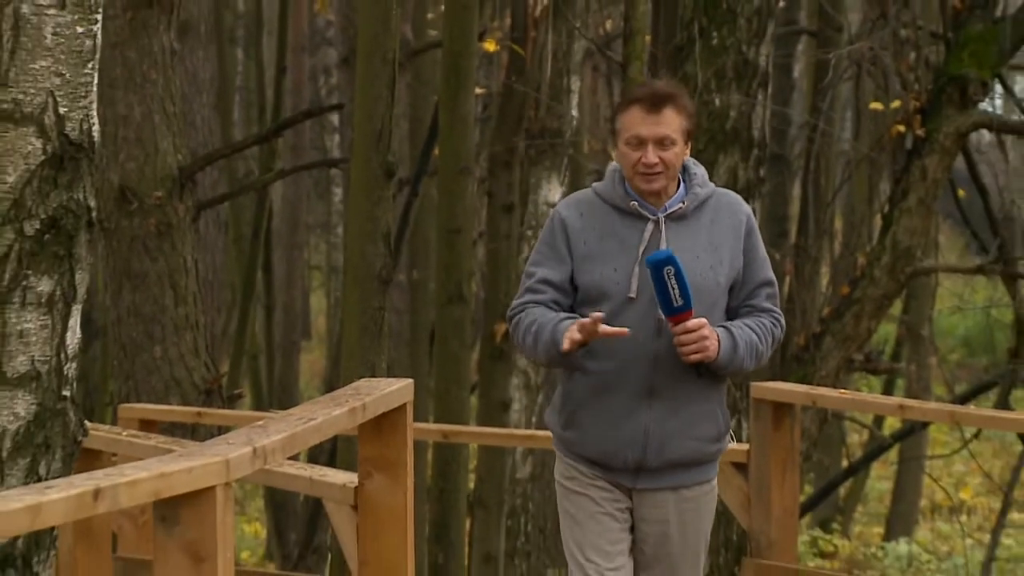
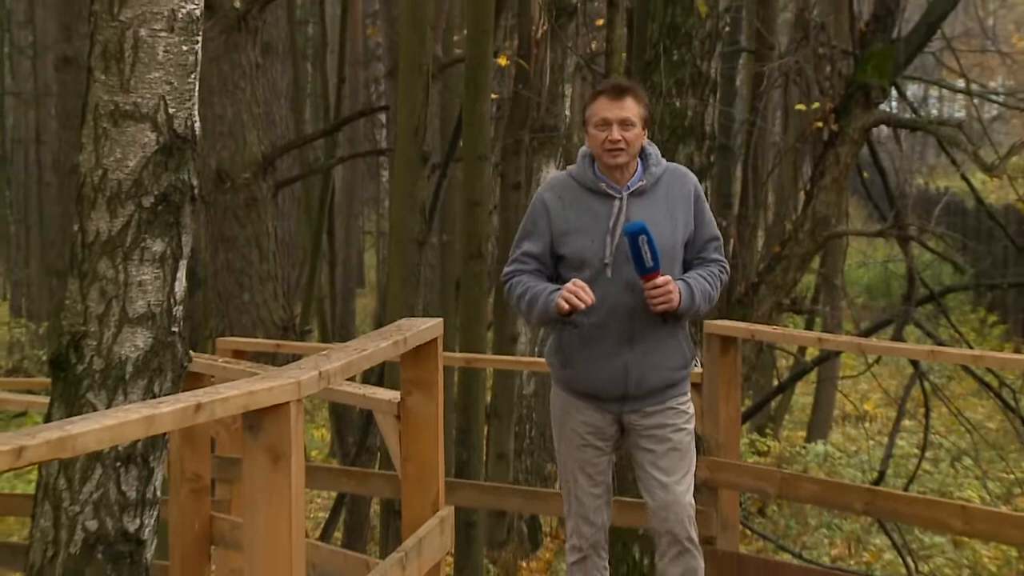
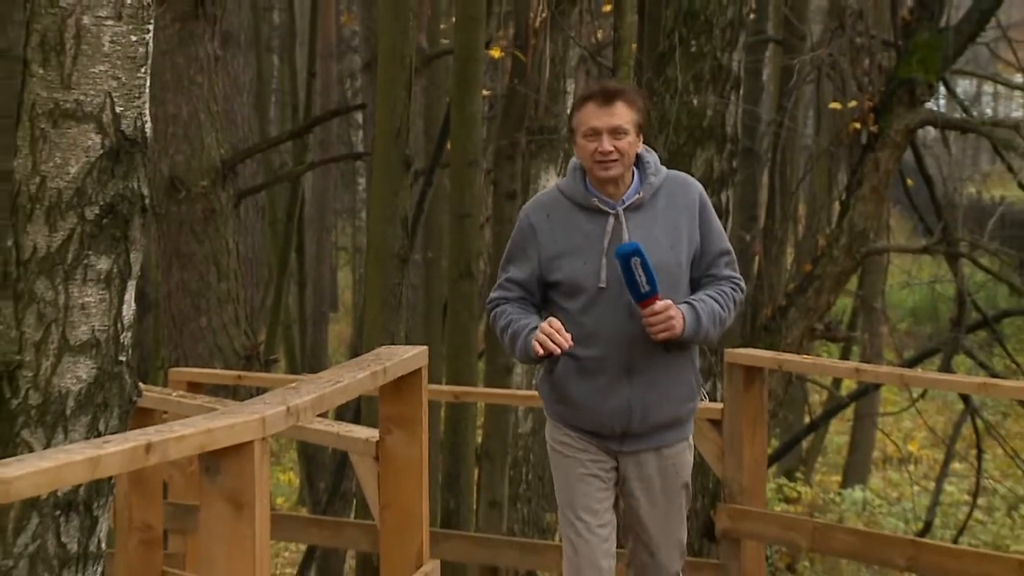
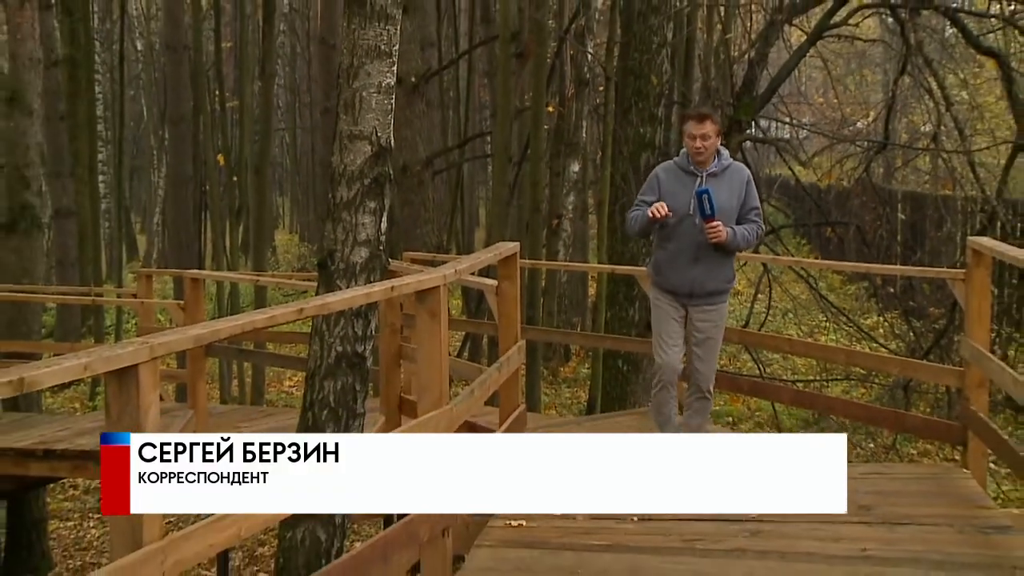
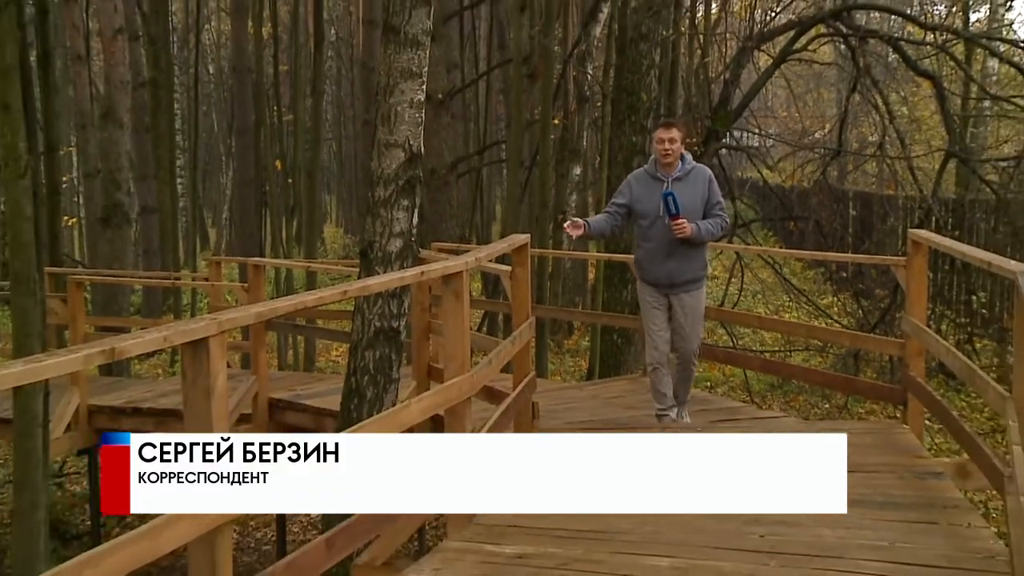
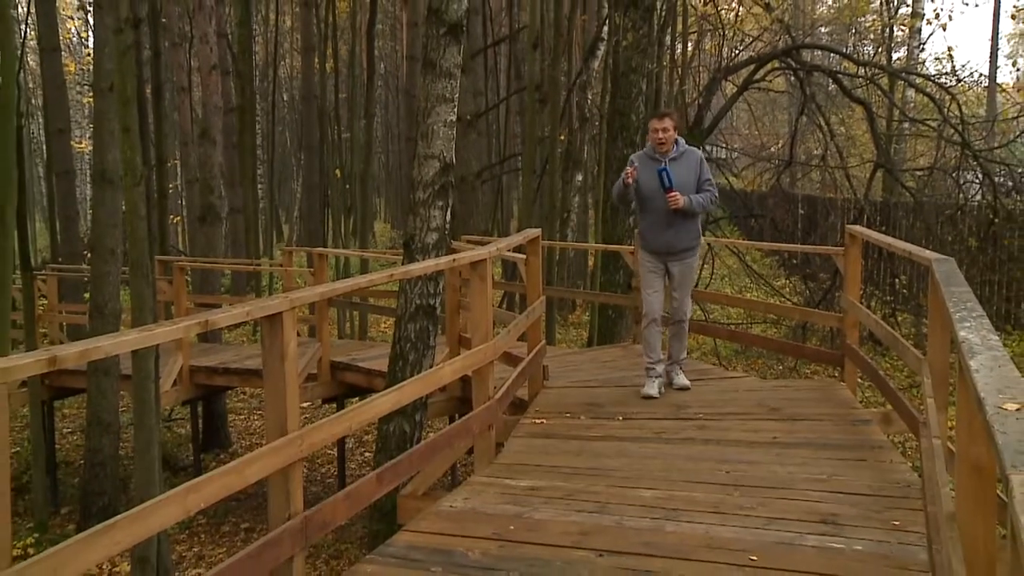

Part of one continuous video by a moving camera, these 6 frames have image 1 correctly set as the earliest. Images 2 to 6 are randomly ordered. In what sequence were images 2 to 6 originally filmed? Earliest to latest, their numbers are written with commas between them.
3, 2, 4, 5, 6
